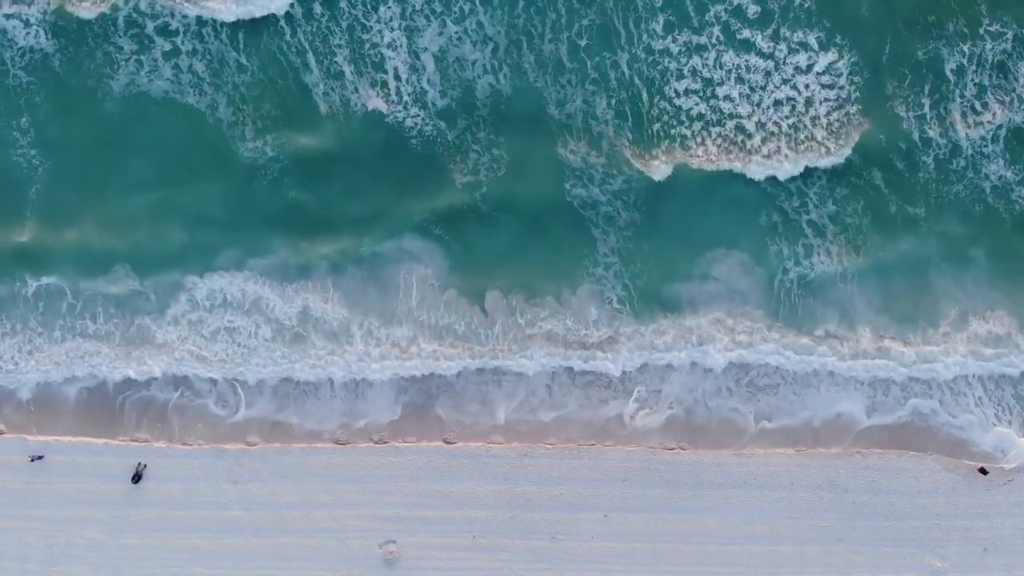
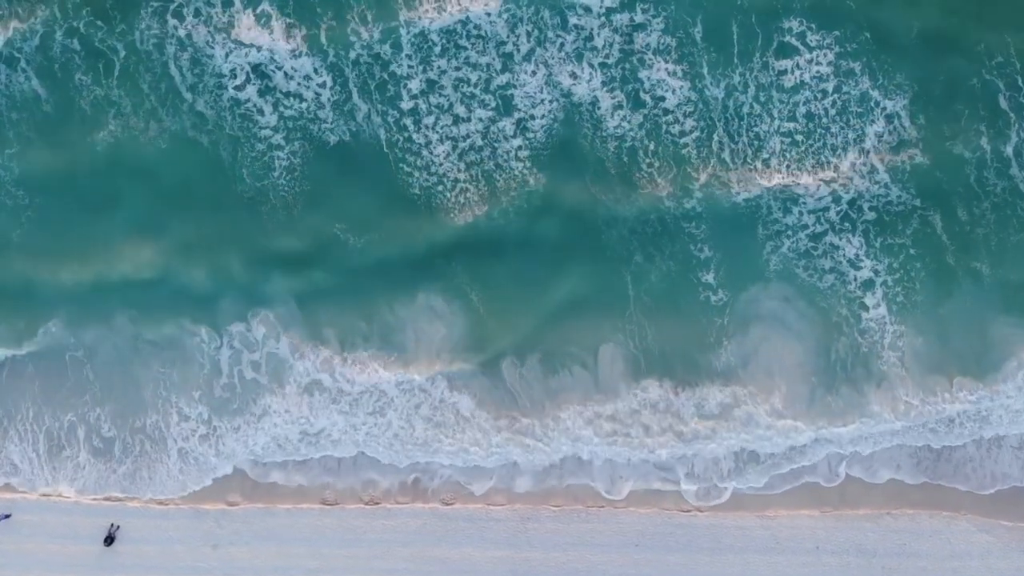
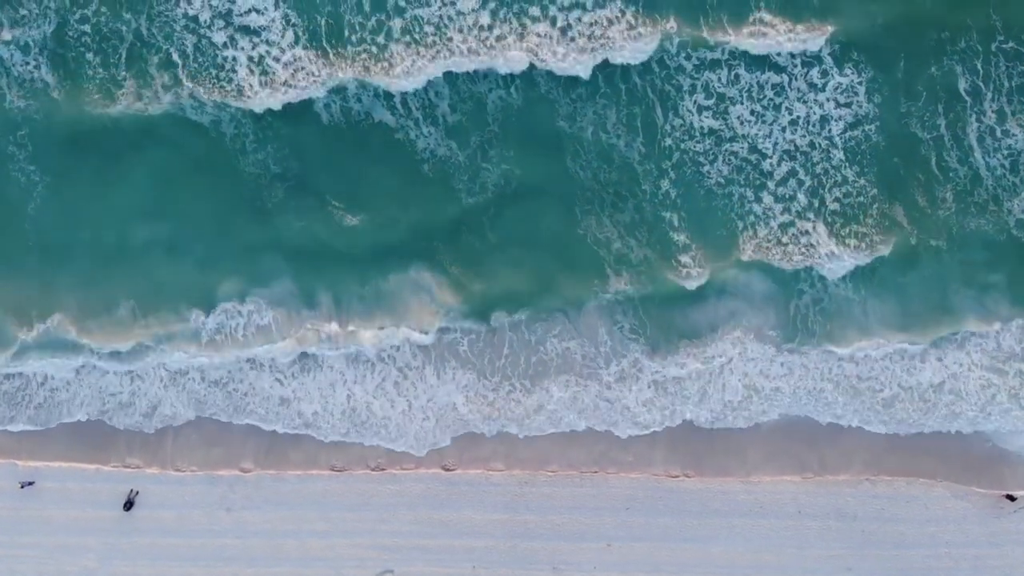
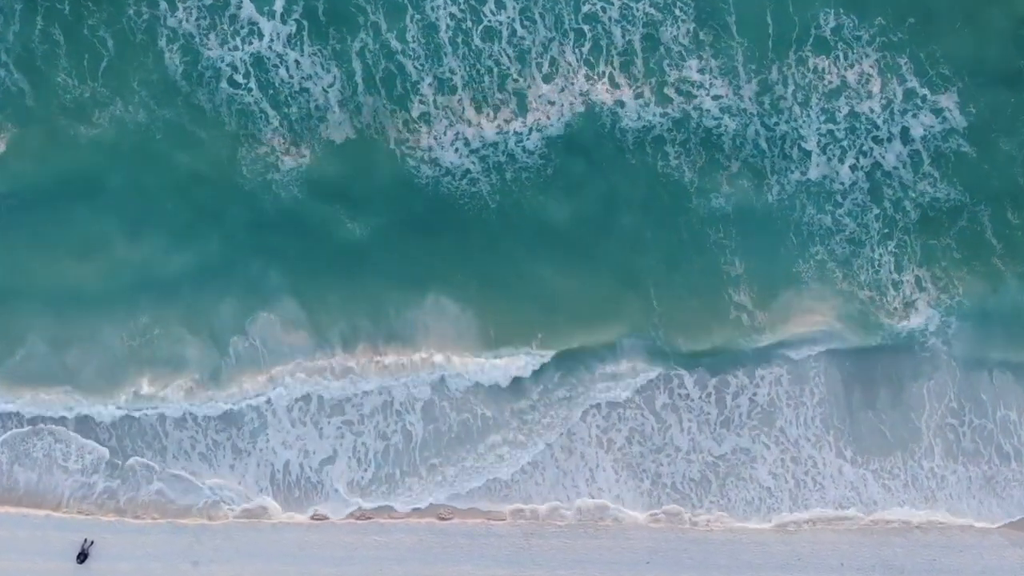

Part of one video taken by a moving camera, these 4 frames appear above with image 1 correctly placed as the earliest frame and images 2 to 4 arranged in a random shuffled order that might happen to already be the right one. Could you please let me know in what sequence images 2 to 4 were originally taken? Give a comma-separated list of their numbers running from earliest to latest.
3, 2, 4
